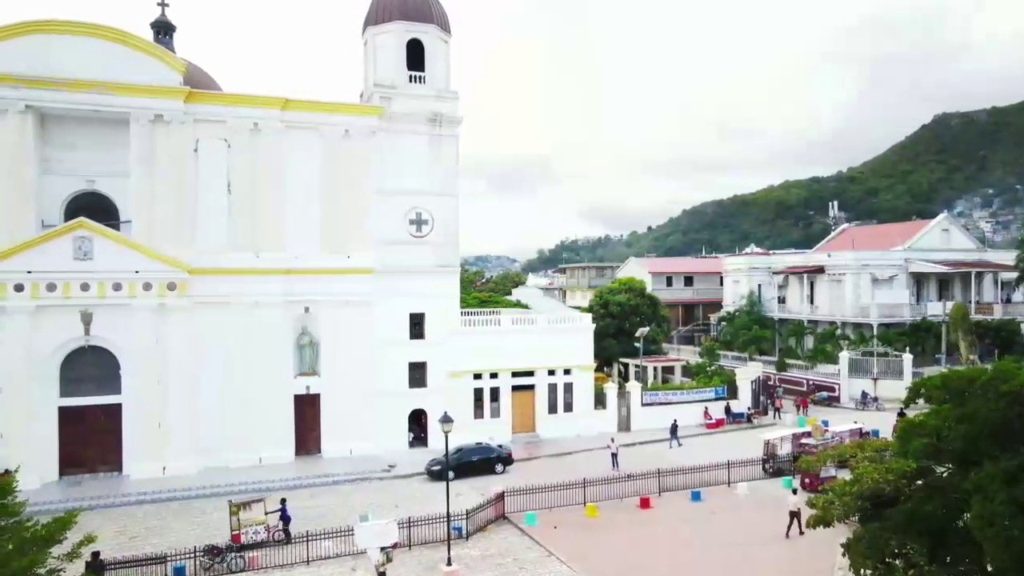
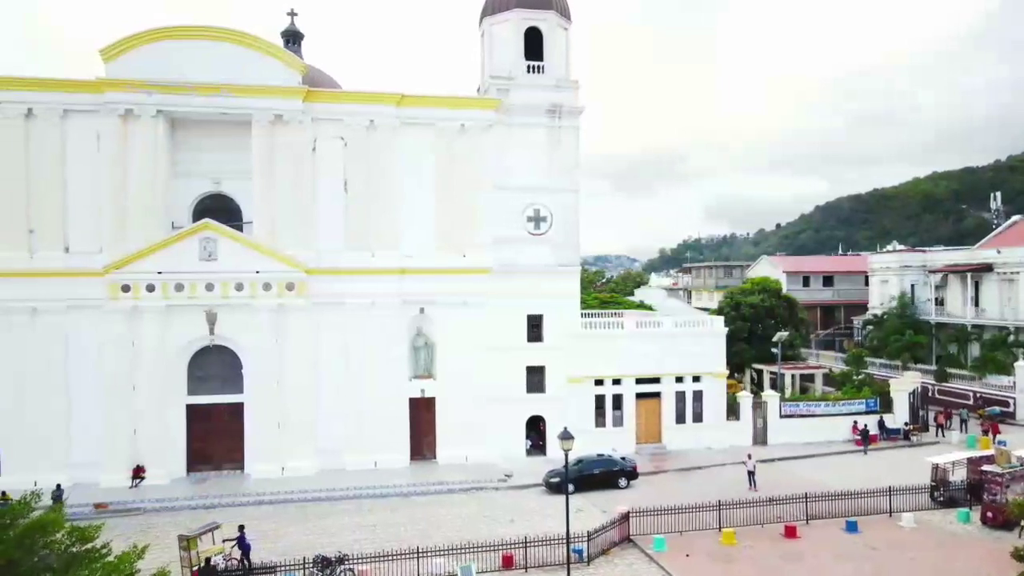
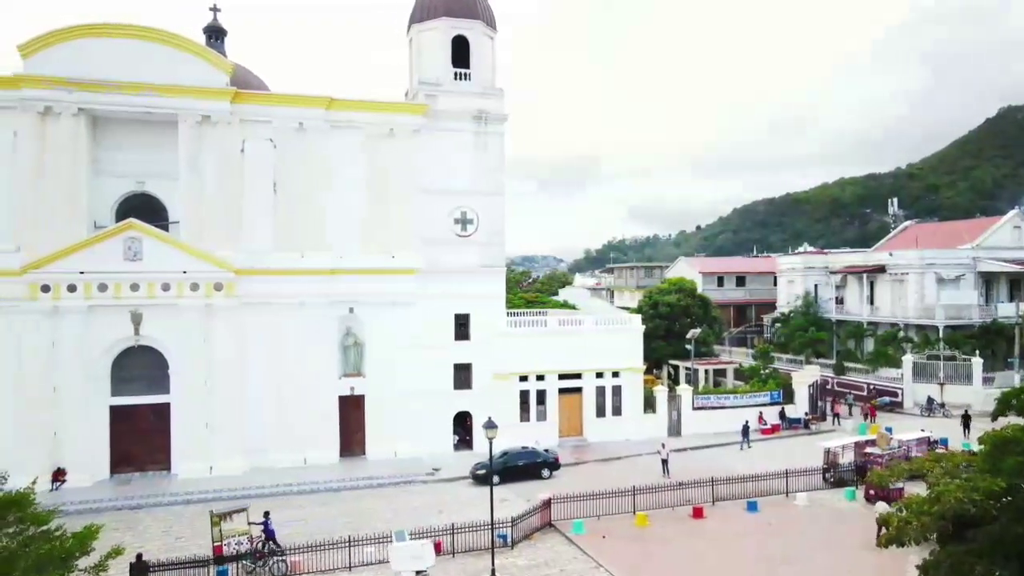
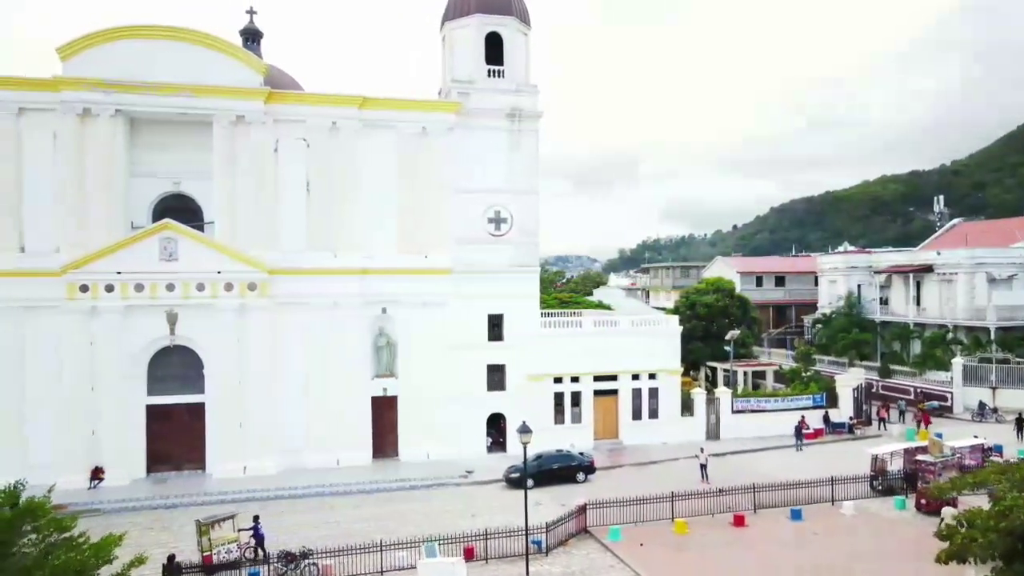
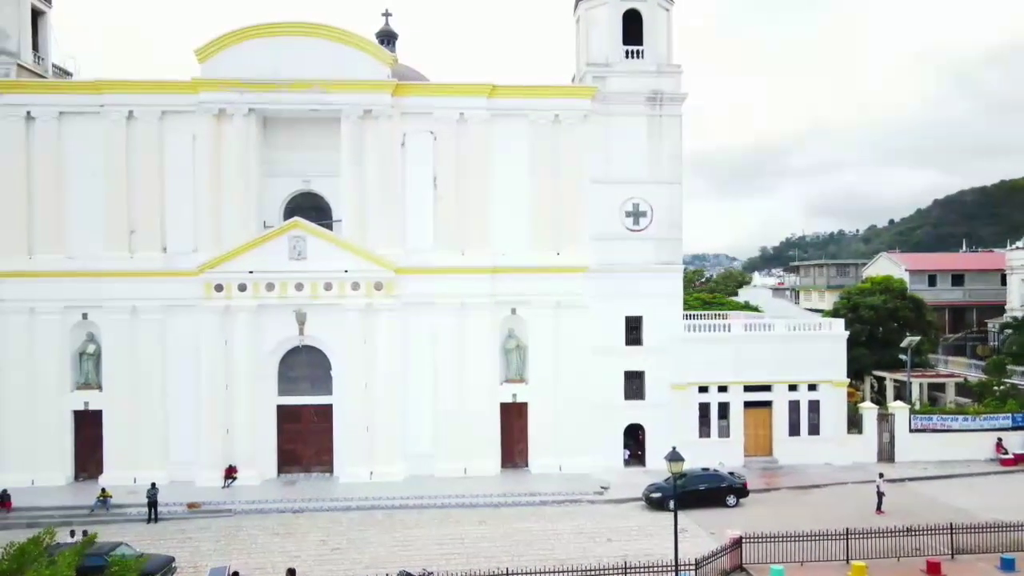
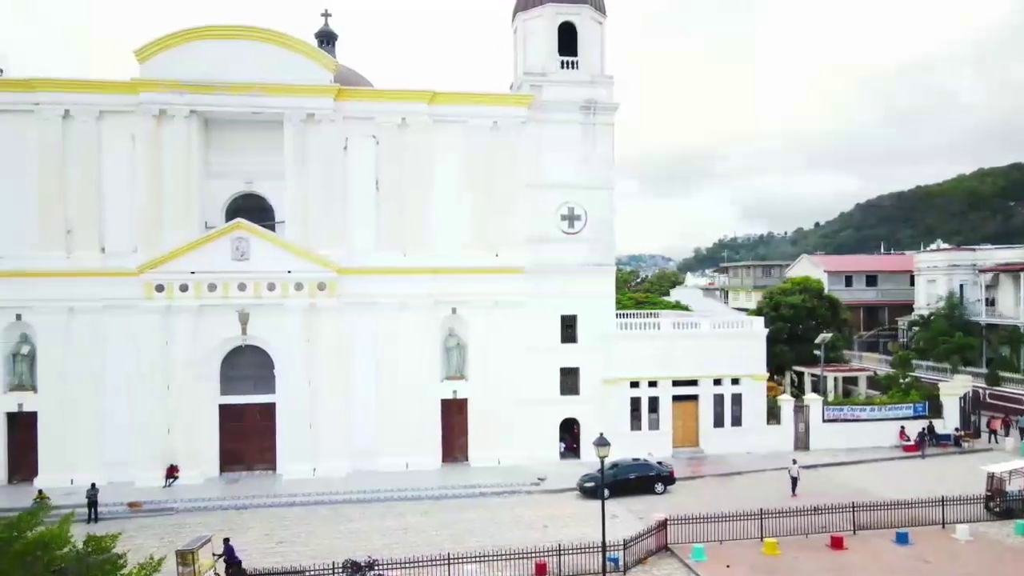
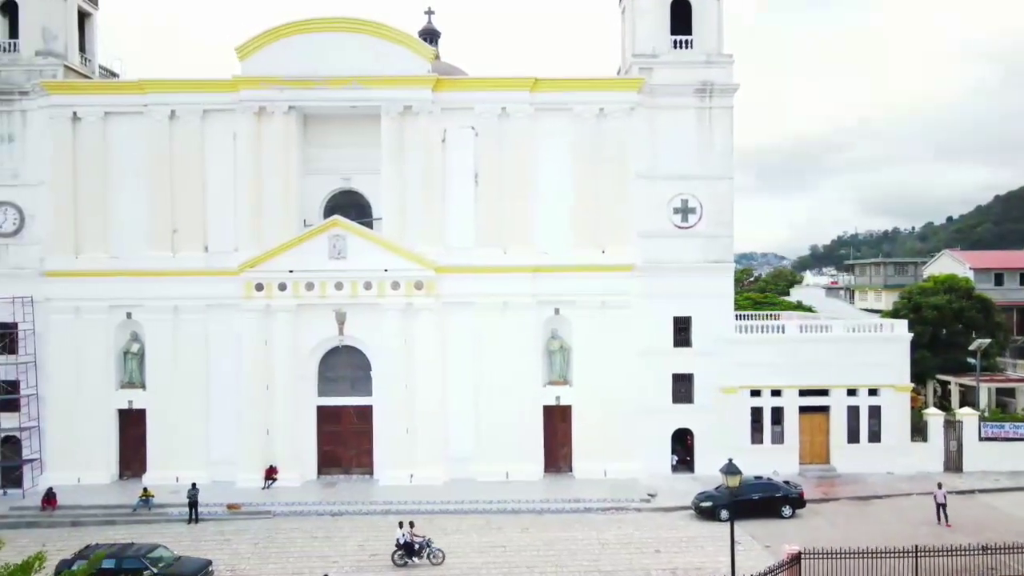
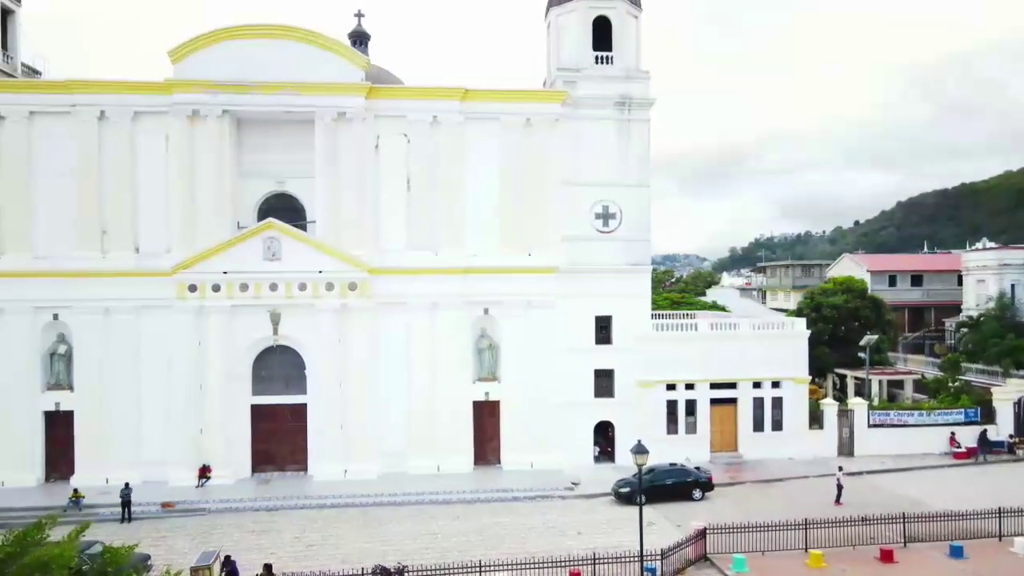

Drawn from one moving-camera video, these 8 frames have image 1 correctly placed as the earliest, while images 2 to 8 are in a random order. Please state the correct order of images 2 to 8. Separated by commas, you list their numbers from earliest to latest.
3, 4, 2, 6, 8, 5, 7
